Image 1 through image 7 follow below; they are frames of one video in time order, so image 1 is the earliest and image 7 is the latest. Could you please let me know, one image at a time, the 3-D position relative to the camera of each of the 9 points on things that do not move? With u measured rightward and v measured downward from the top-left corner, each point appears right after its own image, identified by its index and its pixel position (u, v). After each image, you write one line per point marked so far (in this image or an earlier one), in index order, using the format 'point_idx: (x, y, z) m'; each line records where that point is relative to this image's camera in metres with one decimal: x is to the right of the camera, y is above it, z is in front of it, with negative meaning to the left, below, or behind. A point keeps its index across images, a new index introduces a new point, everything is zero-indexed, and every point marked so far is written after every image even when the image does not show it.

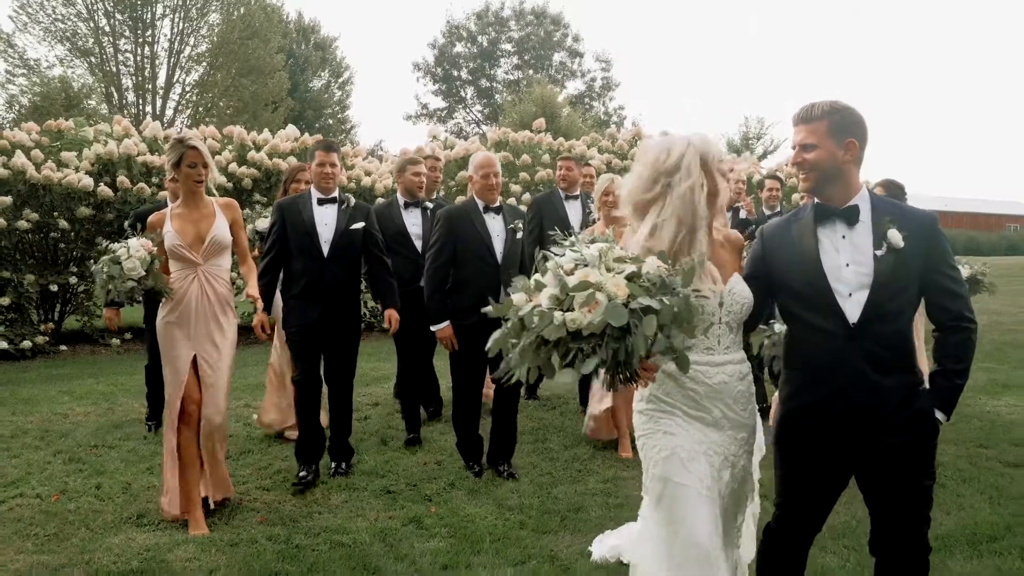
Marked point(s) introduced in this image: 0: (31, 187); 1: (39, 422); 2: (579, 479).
0: (-5.7, +1.2, +9.8) m
1: (-4.0, -1.1, +6.9) m
2: (+0.4, -1.3, +5.5) m
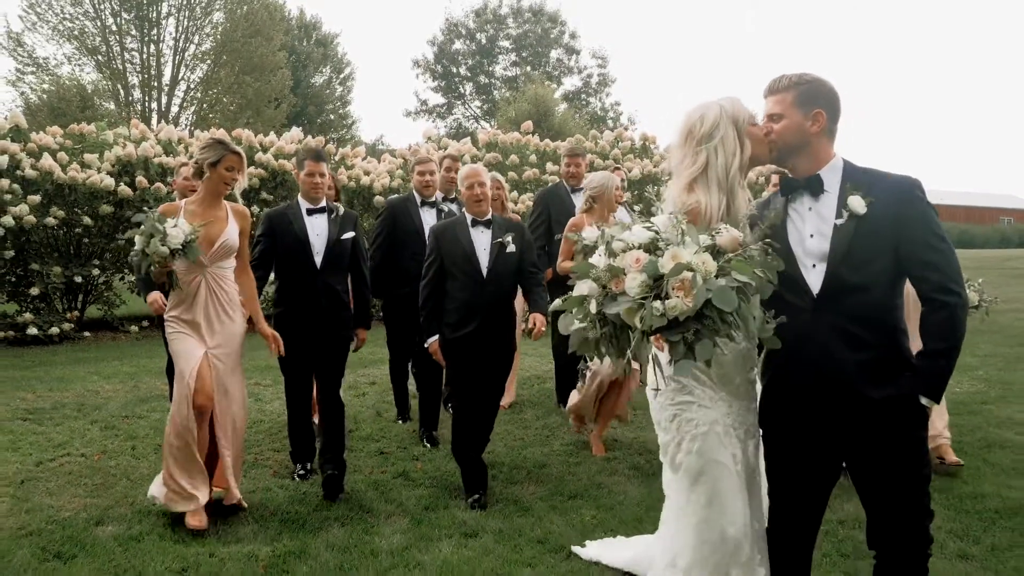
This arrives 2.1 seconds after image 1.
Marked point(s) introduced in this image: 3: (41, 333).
0: (-5.9, +1.3, +10.7) m
1: (-4.1, -1.0, +7.8) m
2: (+0.3, -1.2, +6.4) m
3: (-6.3, -0.6, +11.0) m
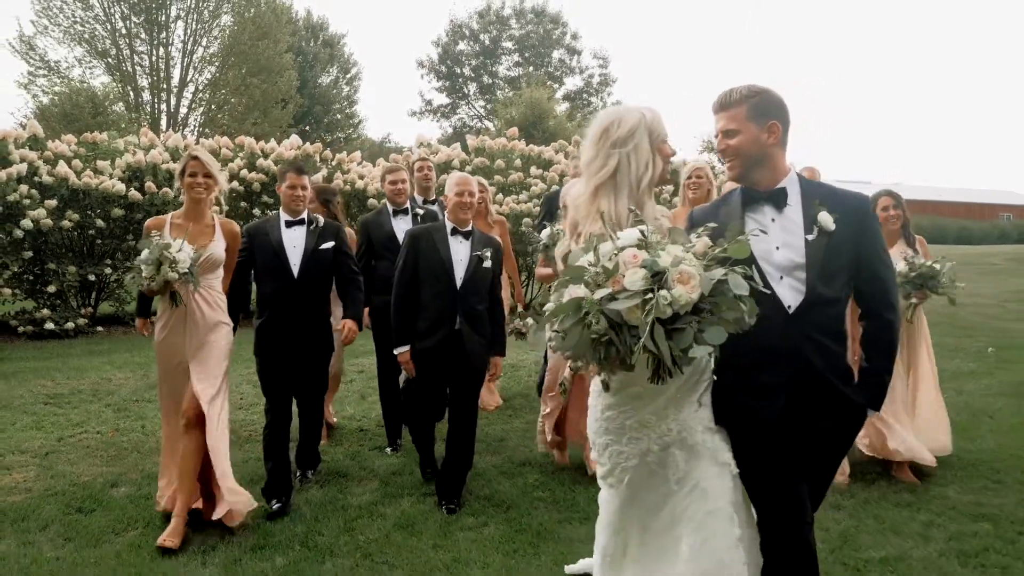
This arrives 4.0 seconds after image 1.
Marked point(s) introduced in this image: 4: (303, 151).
0: (-6.2, +1.3, +11.5) m
1: (-4.4, -1.0, +8.6) m
2: (0.0, -1.1, +7.1) m
3: (-6.6, -0.6, +11.9) m
4: (-3.3, +2.1, +12.9) m
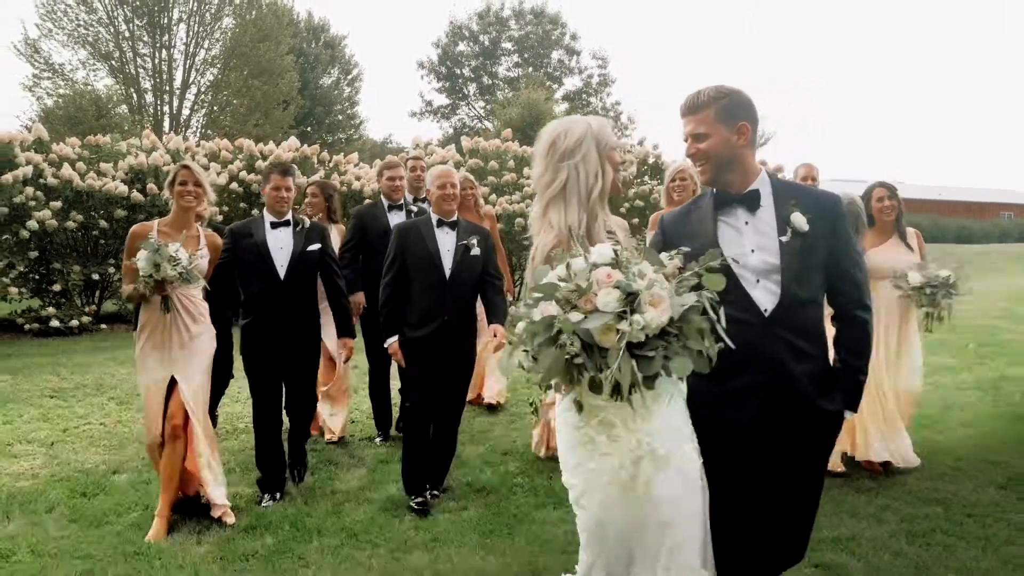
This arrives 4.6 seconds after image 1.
0: (-6.3, +1.4, +11.9) m
1: (-4.5, -1.0, +8.9) m
2: (-0.2, -1.1, +7.4) m
3: (-6.7, -0.6, +12.2) m
4: (-3.4, +2.2, +13.2) m
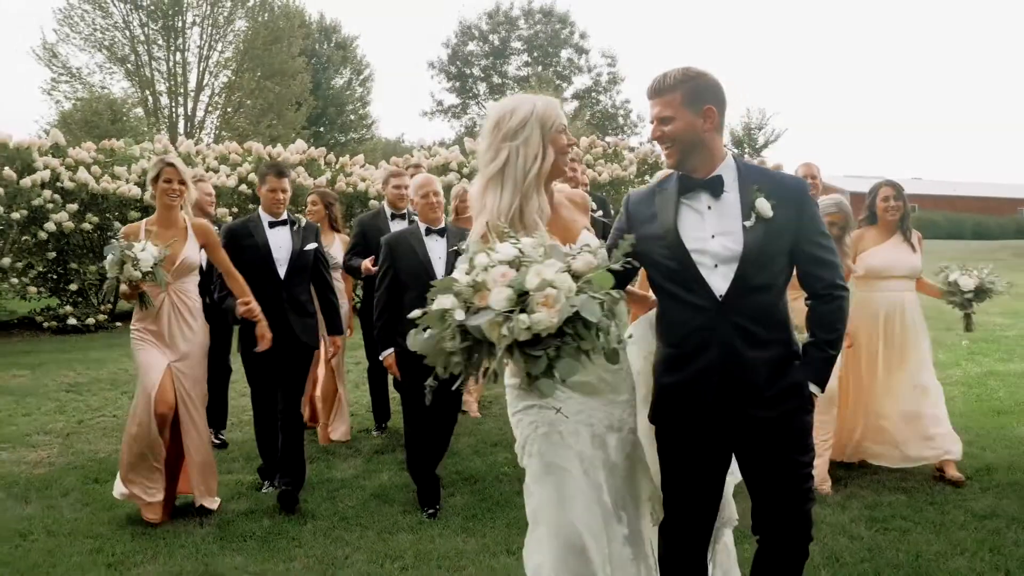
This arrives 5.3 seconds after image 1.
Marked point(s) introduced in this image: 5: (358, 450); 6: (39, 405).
0: (-6.3, +1.4, +12.3) m
1: (-4.6, -1.0, +9.3) m
2: (-0.2, -1.1, +7.8) m
3: (-6.7, -0.6, +12.6) m
4: (-3.4, +2.2, +13.5) m
5: (-1.2, -1.3, +6.5) m
6: (-4.5, -1.1, +7.9) m
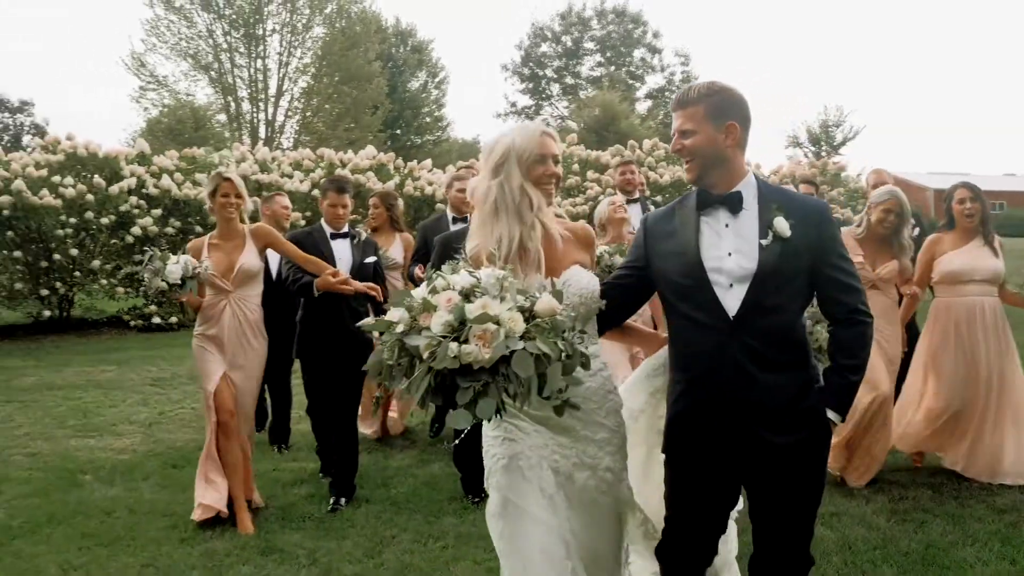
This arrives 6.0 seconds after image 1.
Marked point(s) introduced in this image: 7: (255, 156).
0: (-5.3, +1.4, +13.1) m
1: (-3.9, -1.0, +10.0) m
2: (+0.3, -1.1, +8.0) m
3: (-5.7, -0.5, +13.5) m
4: (-2.3, +2.2, +14.0) m
5: (-0.8, -1.3, +6.8) m
6: (-4.0, -1.1, +8.5) m
7: (-4.3, +2.2, +13.7) m
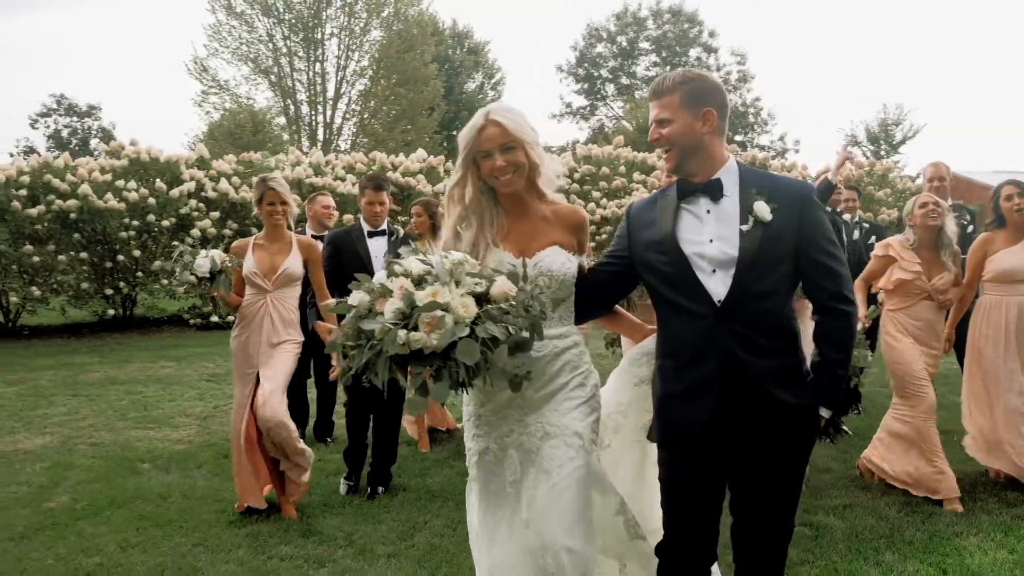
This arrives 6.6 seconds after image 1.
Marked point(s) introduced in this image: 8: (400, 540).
0: (-4.6, +1.4, +13.6) m
1: (-3.4, -1.0, +10.4) m
2: (+0.7, -1.1, +8.2) m
3: (-4.9, -0.5, +14.0) m
4: (-1.5, +2.2, +14.4) m
5: (-0.5, -1.3, +7.1) m
6: (-3.6, -1.1, +9.0) m
7: (-3.5, +2.2, +14.2) m
8: (-0.6, -1.5, +4.7) m
